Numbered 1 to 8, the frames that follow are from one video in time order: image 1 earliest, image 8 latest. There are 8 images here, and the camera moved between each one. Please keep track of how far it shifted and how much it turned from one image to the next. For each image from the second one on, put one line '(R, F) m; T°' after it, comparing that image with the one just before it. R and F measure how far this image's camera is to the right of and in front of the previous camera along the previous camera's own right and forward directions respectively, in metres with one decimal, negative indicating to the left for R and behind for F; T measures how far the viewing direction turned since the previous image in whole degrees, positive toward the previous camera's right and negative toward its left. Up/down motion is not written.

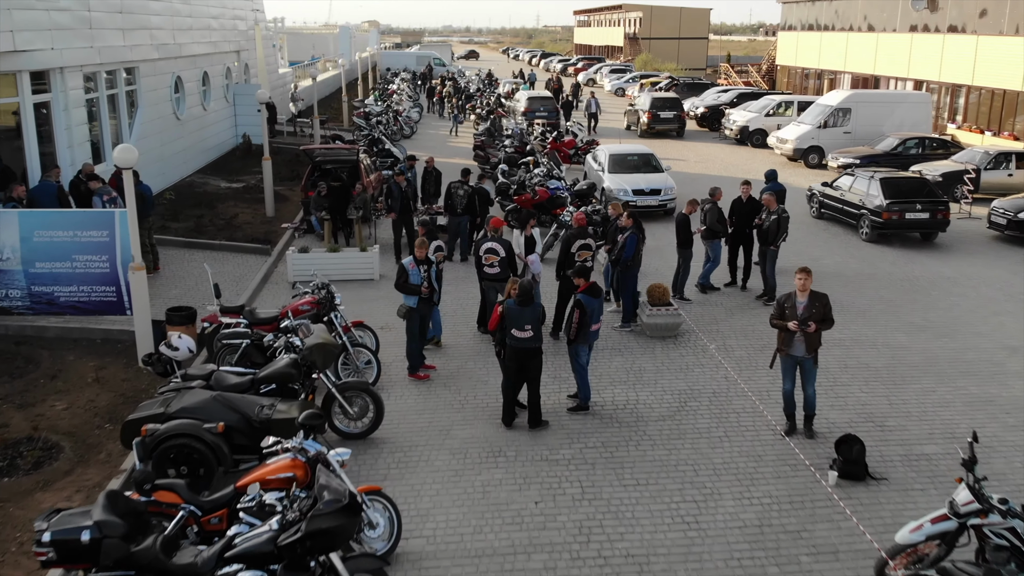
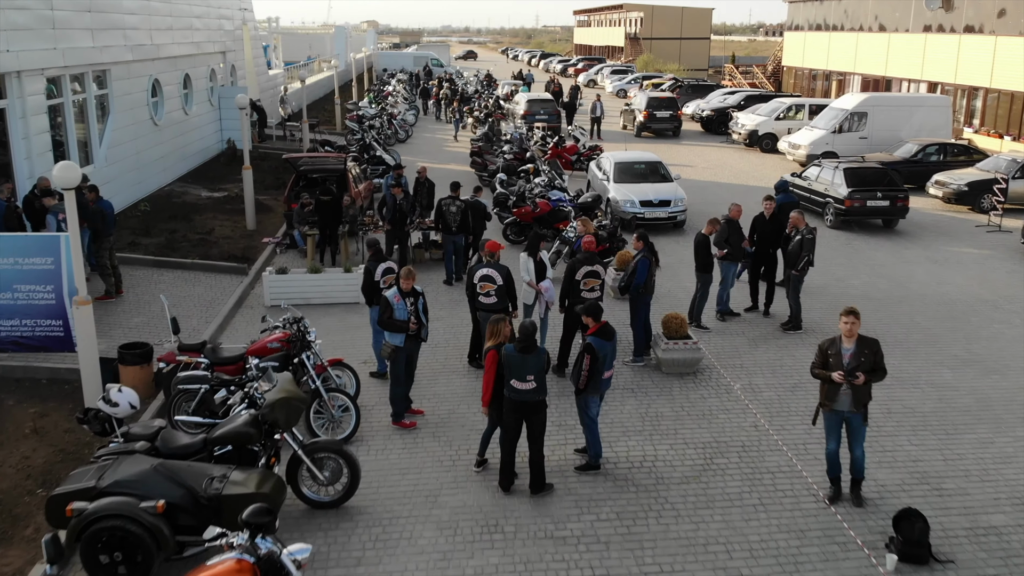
(0.0, +1.2) m; 0°
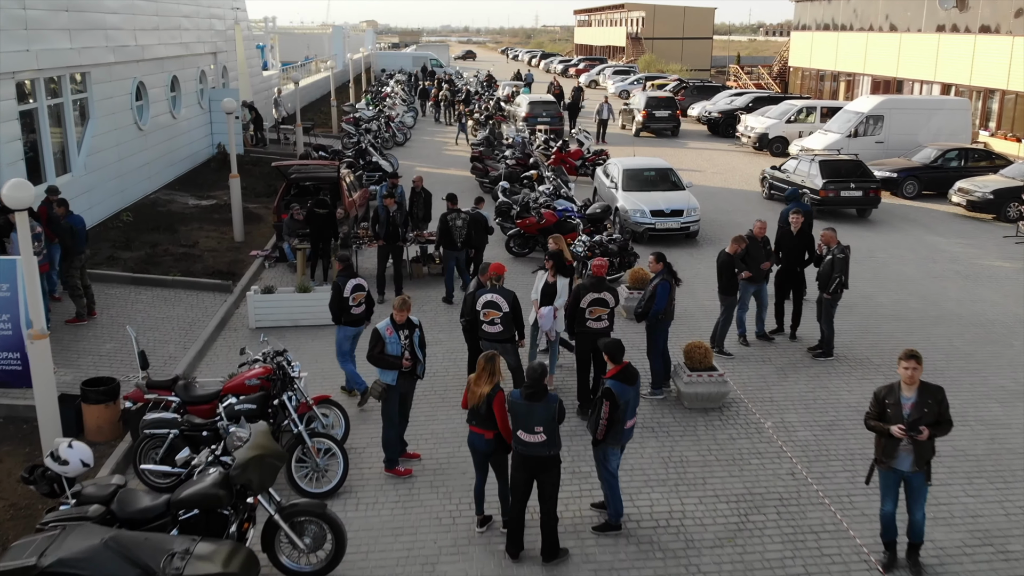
(-0.1, +0.9) m; 0°
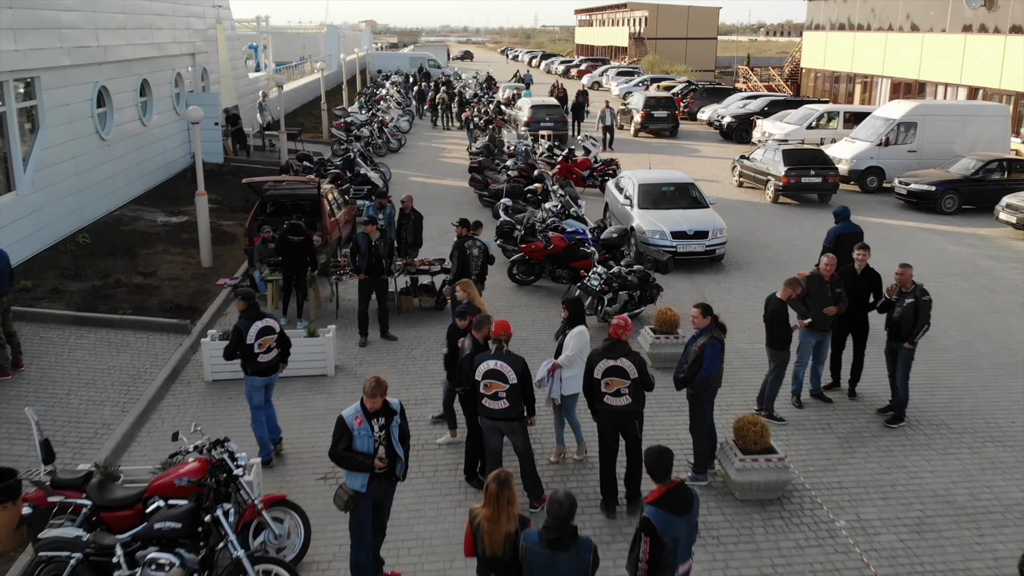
(-0.1, +1.7) m; 0°
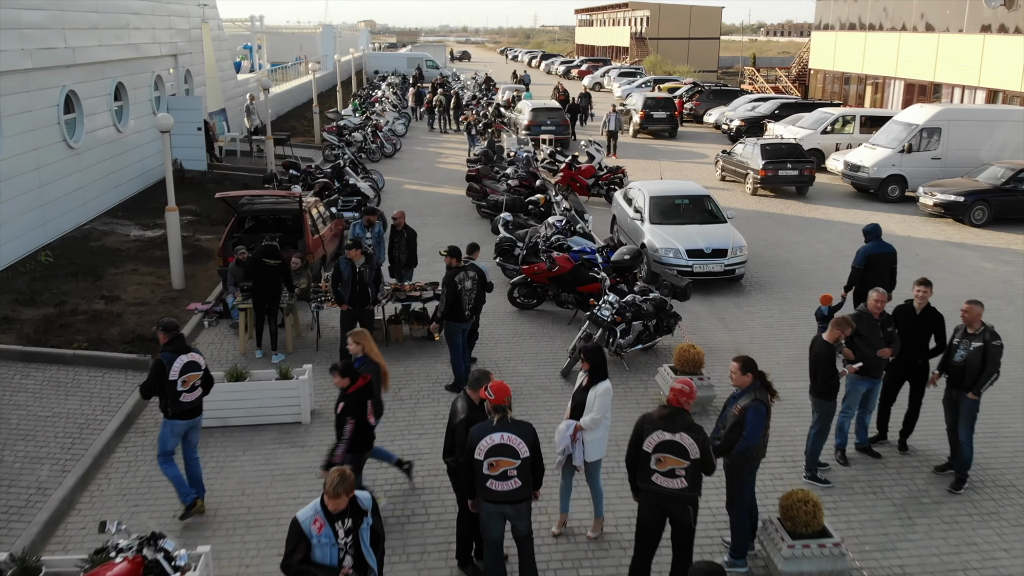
(0.0, +1.2) m; 0°
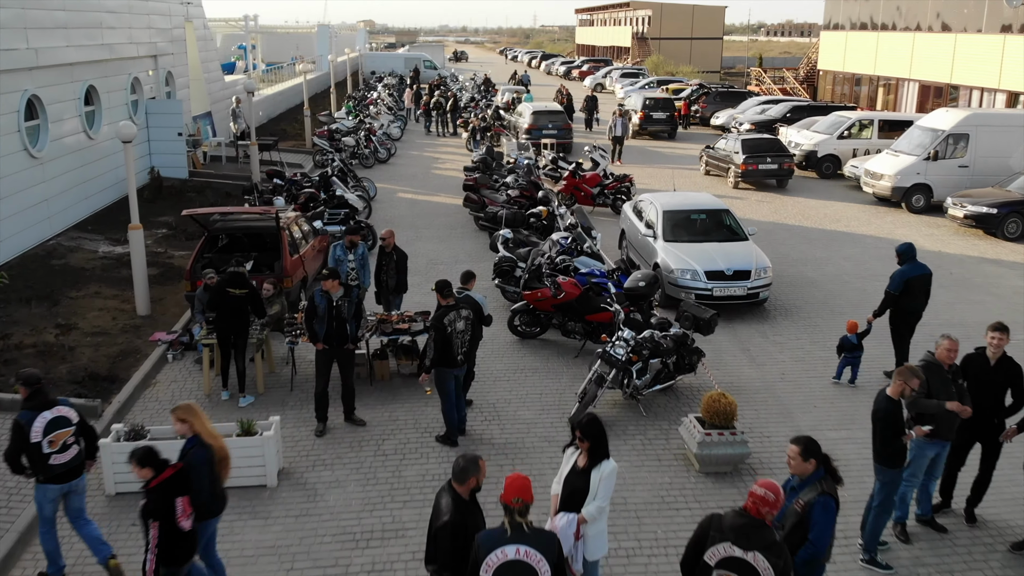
(0.0, +1.2) m; 0°
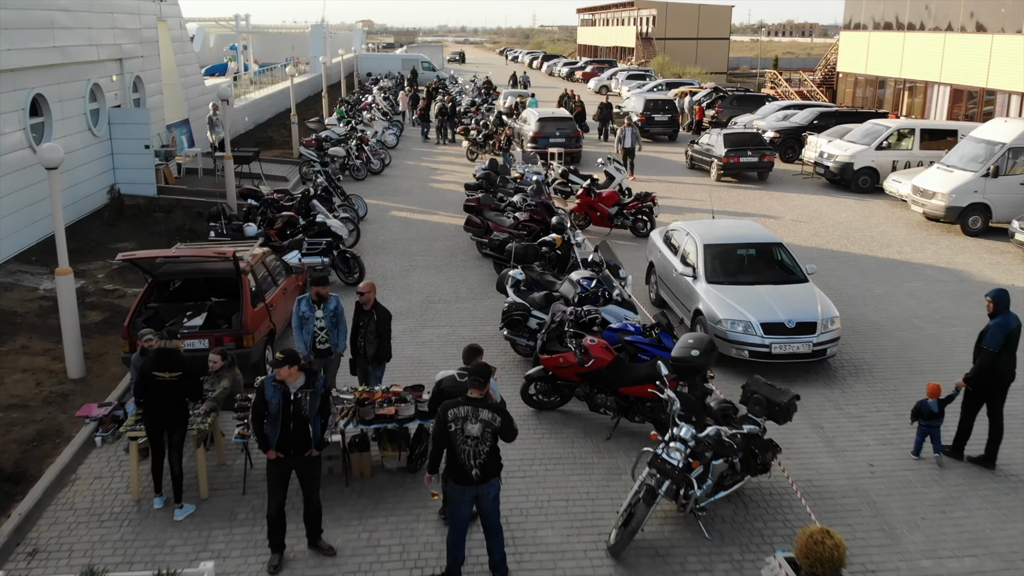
(-0.2, +2.0) m; 0°
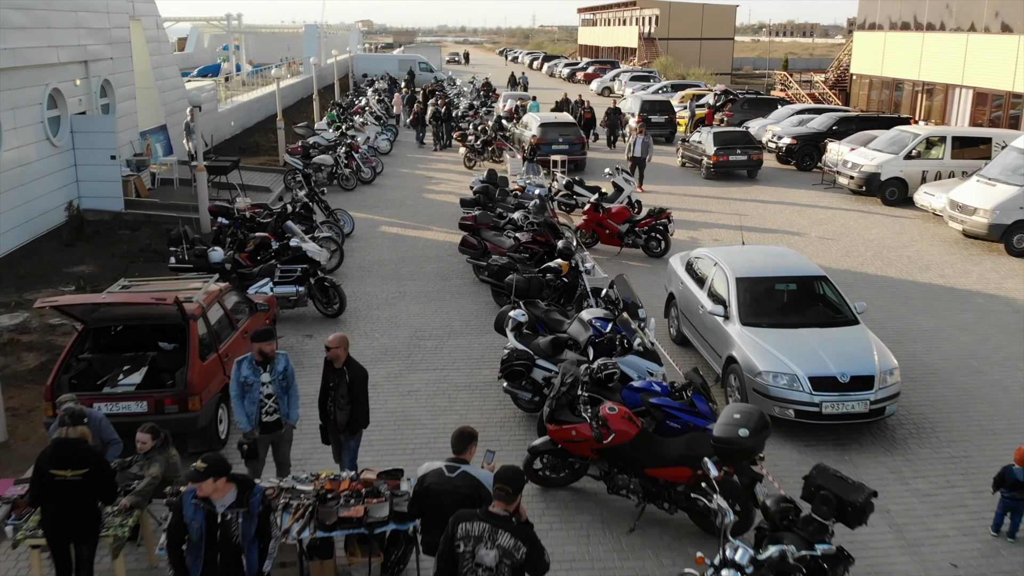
(0.0, +1.5) m; 0°
